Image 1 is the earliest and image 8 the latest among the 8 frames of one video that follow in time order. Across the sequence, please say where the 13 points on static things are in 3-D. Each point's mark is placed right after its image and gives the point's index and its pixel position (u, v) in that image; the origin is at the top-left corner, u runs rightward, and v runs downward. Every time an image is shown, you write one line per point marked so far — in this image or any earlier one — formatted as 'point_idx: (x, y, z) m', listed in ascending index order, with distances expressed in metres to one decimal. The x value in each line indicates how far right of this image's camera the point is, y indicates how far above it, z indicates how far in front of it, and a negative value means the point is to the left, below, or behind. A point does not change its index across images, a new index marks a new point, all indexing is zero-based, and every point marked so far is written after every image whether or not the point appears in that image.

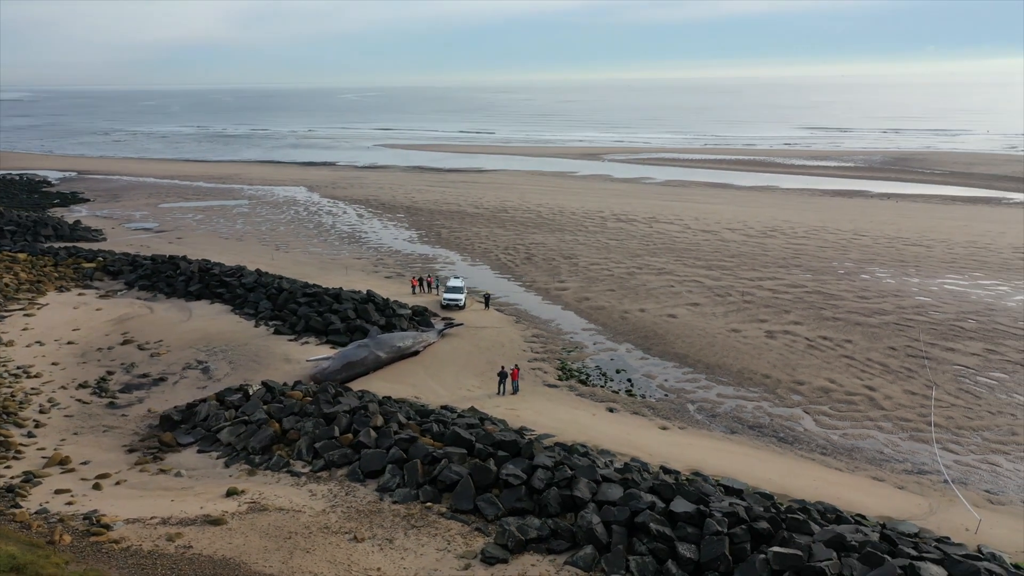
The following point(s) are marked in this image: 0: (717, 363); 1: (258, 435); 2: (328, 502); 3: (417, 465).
0: (+4.2, -1.5, +16.8) m
1: (-3.6, -2.1, +11.8) m
2: (-2.2, -2.7, +10.2) m
3: (-1.2, -2.3, +10.6) m
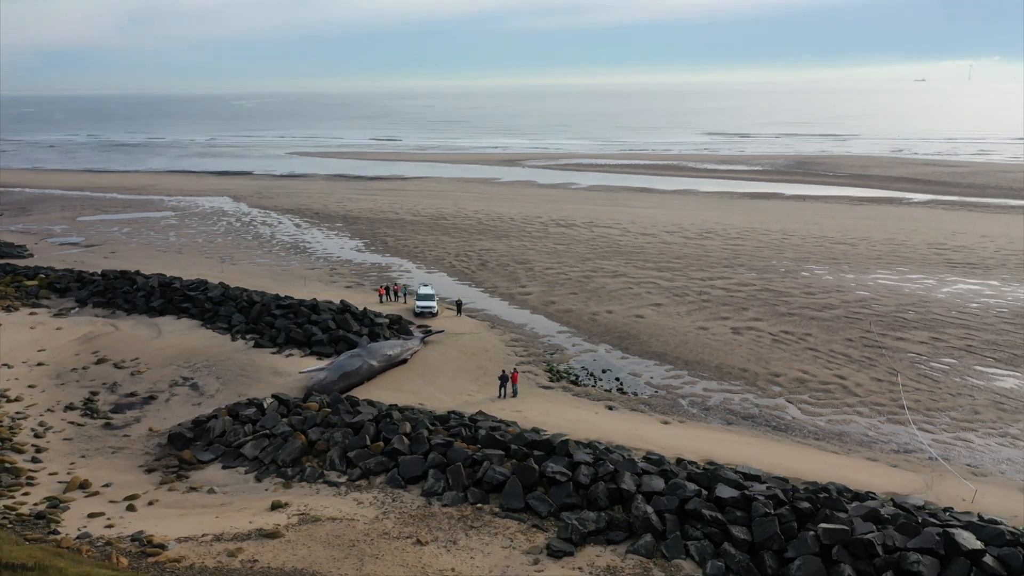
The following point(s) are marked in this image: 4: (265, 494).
0: (+4.0, -1.5, +17.7) m
1: (-3.2, -2.3, +11.7) m
2: (-1.6, -2.8, +10.3) m
3: (-0.7, -2.4, +10.8) m
4: (-3.3, -2.7, +10.9) m
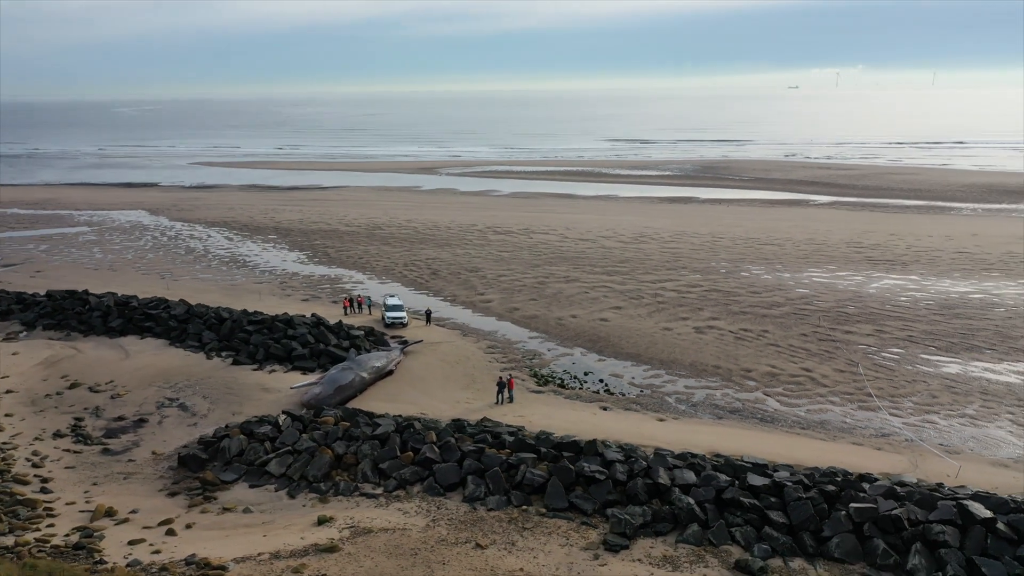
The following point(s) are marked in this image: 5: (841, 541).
0: (+3.6, -1.6, +18.5) m
1: (-2.8, -2.5, +11.7) m
2: (-1.1, -2.9, +10.5) m
3: (-0.2, -2.5, +11.1) m
4: (-2.7, -2.9, +10.8) m
5: (+3.9, -3.0, +9.6) m
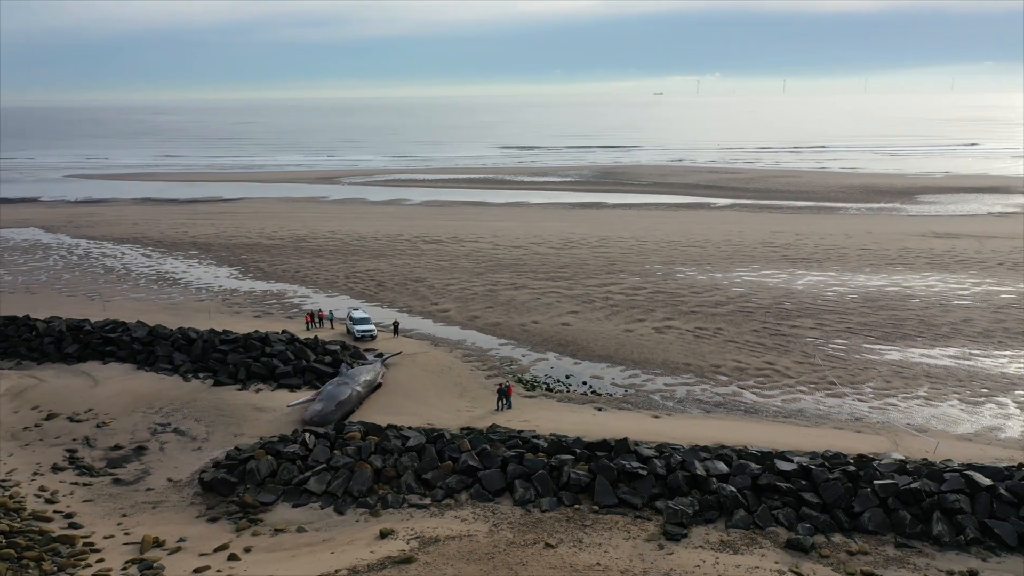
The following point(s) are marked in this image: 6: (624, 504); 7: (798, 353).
0: (+3.1, -1.7, +19.4) m
1: (-2.2, -2.7, +11.8) m
2: (-0.3, -3.1, +10.8) m
3: (+0.5, -2.6, +11.6) m
4: (-2.0, -3.2, +10.9) m
5: (+4.7, -3.0, +10.7) m
6: (+1.5, -2.9, +11.1) m
7: (+6.9, -1.5, +19.6) m
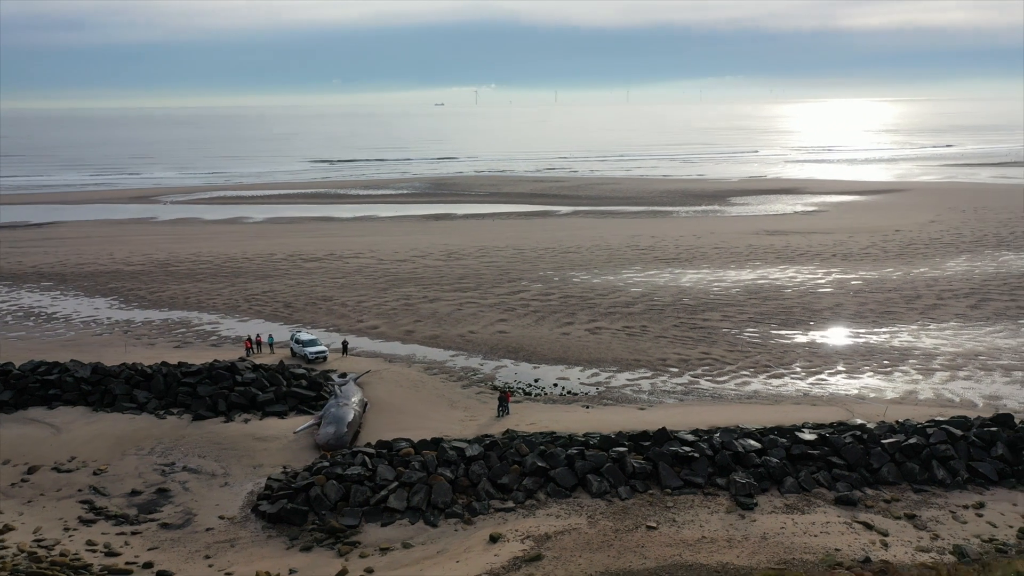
0: (+2.0, -1.8, +20.8) m
1: (-1.1, -3.0, +12.0) m
2: (+1.0, -3.2, +11.6) m
3: (+1.5, -2.7, +12.5) m
4: (-0.7, -3.4, +11.3) m
5: (+5.9, -2.8, +12.7) m
6: (+2.7, -3.0, +12.4) m
7: (+5.7, -1.5, +21.9) m
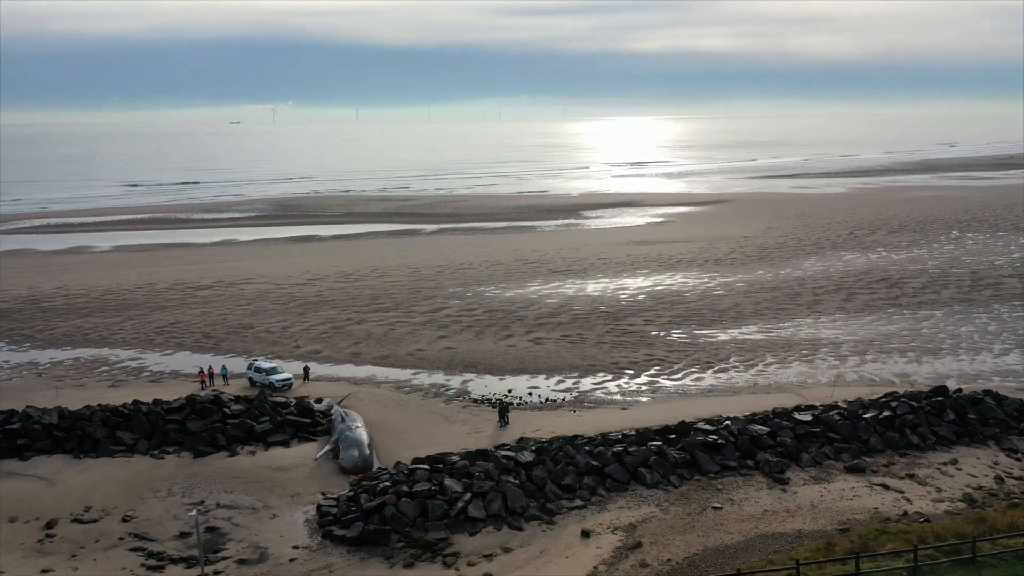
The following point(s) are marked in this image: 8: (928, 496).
0: (+1.0, -2.1, +21.8) m
1: (-0.1, -3.2, +12.6) m
2: (+2.1, -3.3, +12.6) m
3: (+2.4, -2.9, +13.7) m
4: (+0.6, -3.6, +11.9) m
5: (+6.6, -2.7, +14.8) m
6: (+3.6, -3.0, +13.8) m
7: (+4.3, -1.6, +23.8) m
8: (+6.6, -3.3, +12.9) m
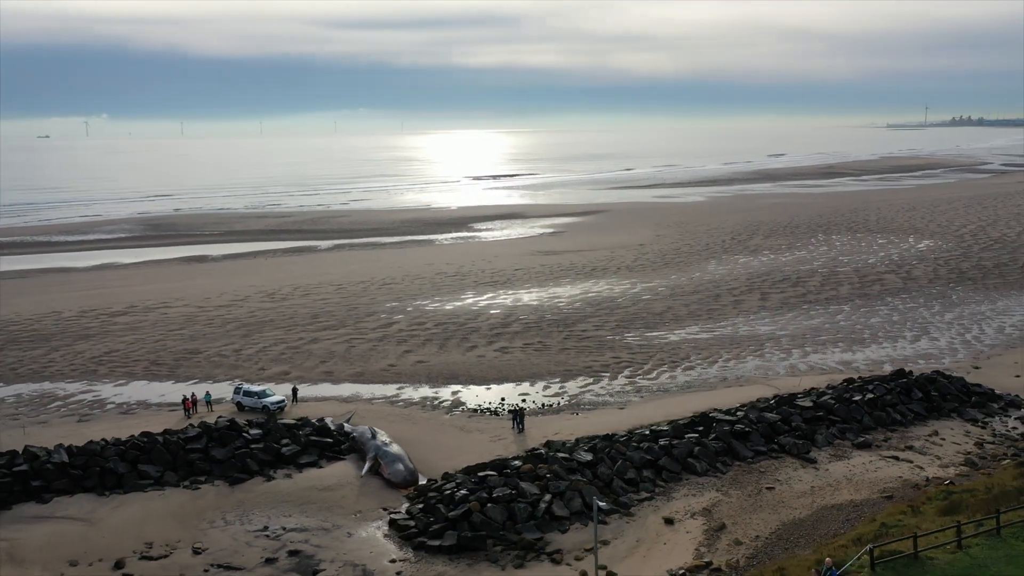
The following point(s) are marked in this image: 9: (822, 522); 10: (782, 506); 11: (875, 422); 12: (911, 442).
0: (+0.4, -2.4, +22.6) m
1: (+1.2, -3.4, +13.3) m
2: (+3.3, -3.4, +13.7) m
3: (+3.4, -2.9, +14.8) m
4: (+2.0, -3.7, +12.7) m
5: (+7.3, -2.6, +16.7) m
6: (+4.5, -3.0, +15.1) m
7: (+3.3, -1.8, +25.1) m
8: (+7.6, -3.2, +14.8) m
9: (+4.7, -3.5, +12.3) m
10: (+4.3, -3.5, +13.0) m
11: (+7.4, -2.7, +16.7) m
12: (+7.7, -3.0, +15.9) m
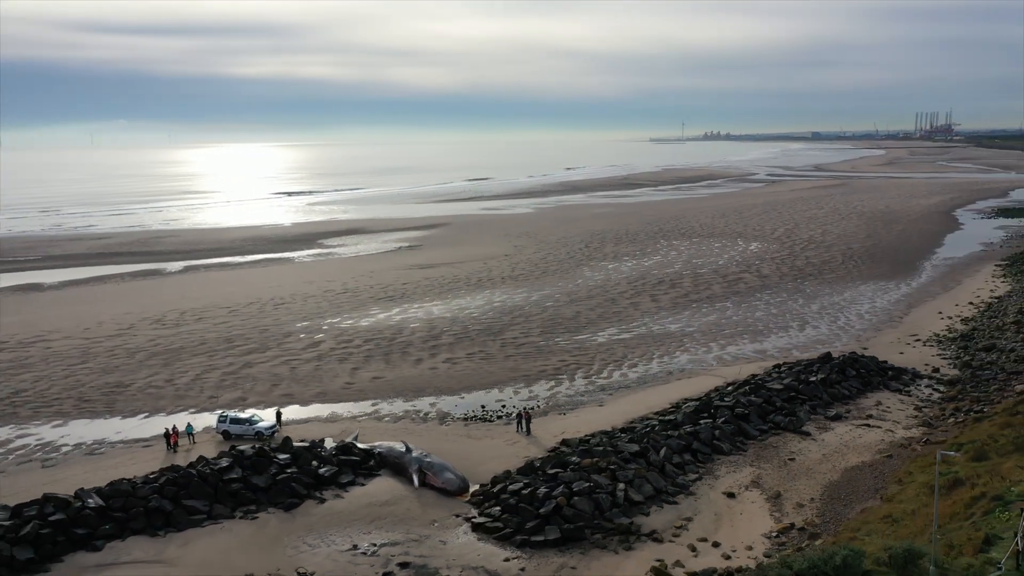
0: (-0.6, -2.7, +23.4) m
1: (+2.5, -3.4, +14.5) m
2: (+4.4, -3.4, +15.5) m
3: (+4.2, -2.9, +16.6) m
4: (+3.3, -3.7, +14.2) m
5: (+7.5, -2.5, +19.4) m
6: (+5.2, -3.0, +17.2) m
7: (+1.5, -2.1, +26.5) m
8: (+8.3, -3.0, +17.6) m
9: (+6.1, -3.4, +14.5) m
10: (+5.5, -3.4, +15.1) m
11: (+7.6, -2.6, +19.4) m
12: (+8.1, -2.8, +18.7) m
